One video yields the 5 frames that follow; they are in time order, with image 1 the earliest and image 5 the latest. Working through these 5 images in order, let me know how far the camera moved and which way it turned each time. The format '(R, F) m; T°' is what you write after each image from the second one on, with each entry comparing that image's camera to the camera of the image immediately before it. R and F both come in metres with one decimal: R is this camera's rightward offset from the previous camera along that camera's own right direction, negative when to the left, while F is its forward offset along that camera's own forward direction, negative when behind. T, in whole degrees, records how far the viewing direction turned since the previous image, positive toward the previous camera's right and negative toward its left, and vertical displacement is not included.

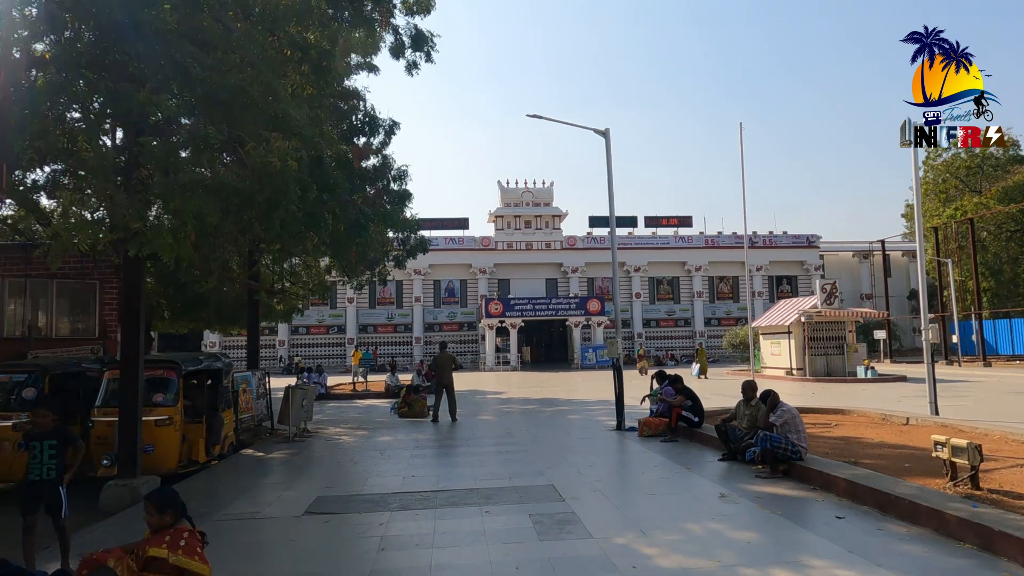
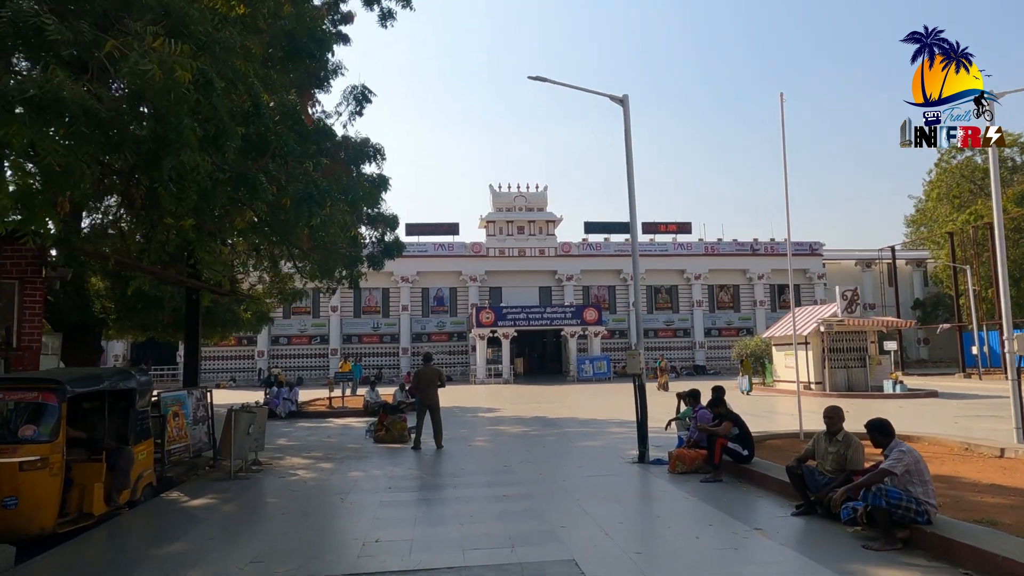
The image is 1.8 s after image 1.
(-0.1, +2.4) m; +1°
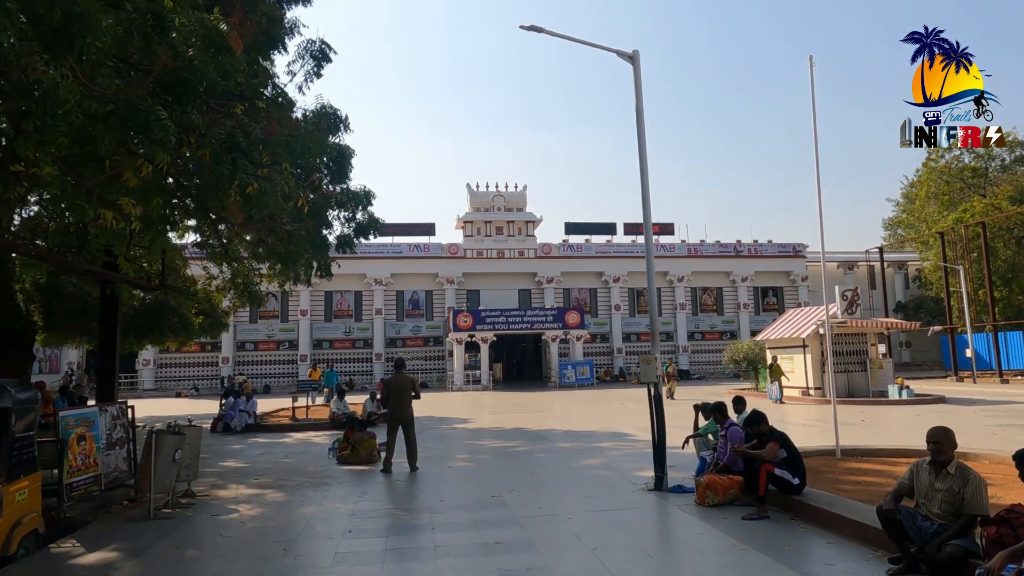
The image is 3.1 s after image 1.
(-0.2, +1.8) m; +2°
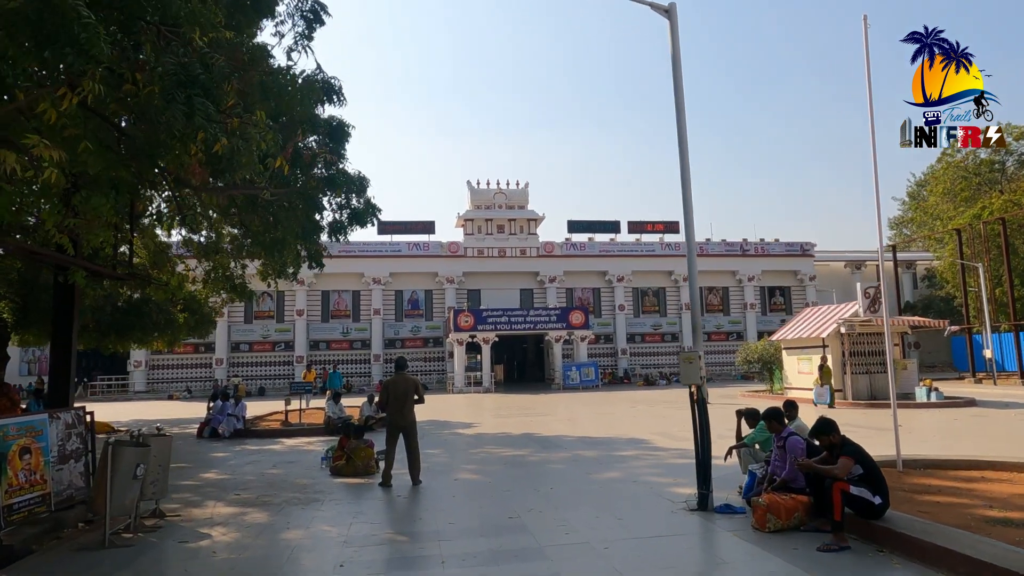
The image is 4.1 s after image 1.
(-0.2, +1.2) m; 0°
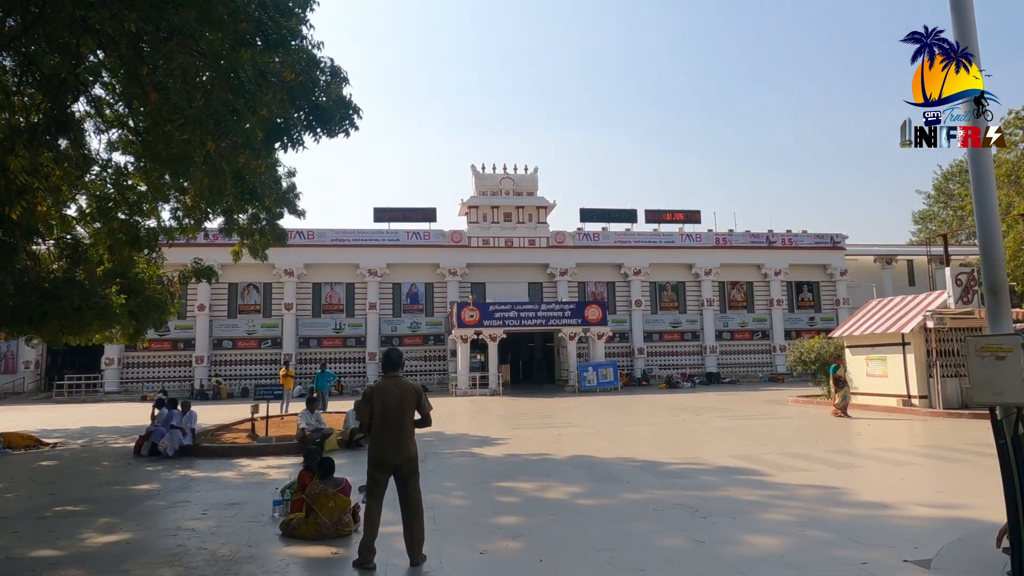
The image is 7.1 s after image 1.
(-0.6, +3.9) m; 0°
